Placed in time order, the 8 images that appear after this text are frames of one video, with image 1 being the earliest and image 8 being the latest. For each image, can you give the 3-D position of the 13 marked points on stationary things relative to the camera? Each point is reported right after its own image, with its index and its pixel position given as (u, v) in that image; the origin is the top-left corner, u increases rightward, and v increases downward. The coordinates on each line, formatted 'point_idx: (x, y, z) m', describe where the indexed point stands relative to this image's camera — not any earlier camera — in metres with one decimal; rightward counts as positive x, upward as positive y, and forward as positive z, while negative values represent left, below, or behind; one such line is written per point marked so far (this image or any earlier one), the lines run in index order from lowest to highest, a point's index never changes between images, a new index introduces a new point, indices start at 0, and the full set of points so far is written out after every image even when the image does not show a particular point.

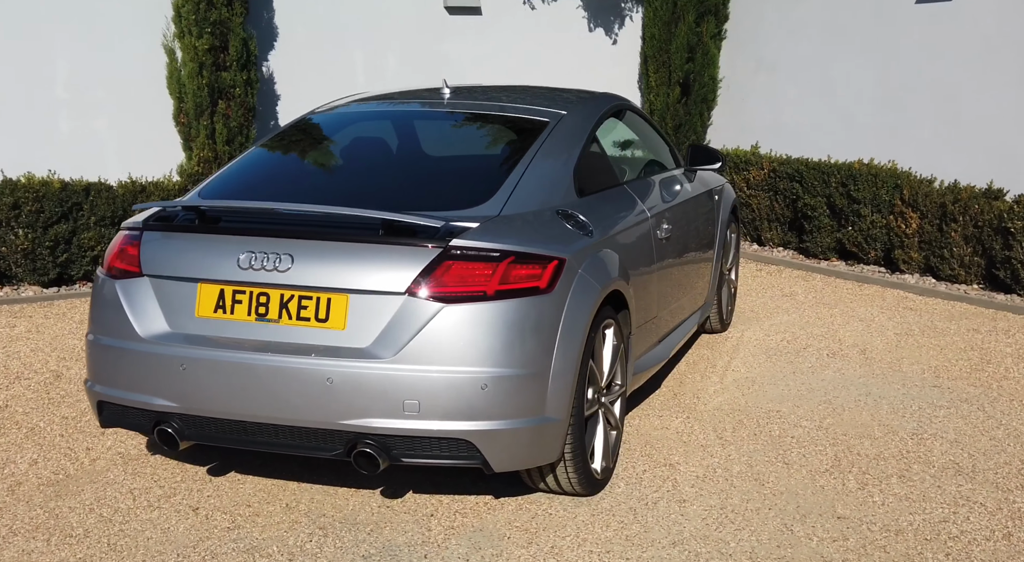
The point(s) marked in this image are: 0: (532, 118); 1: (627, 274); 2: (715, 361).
0: (+0.1, +0.7, +4.0) m
1: (+0.5, 0.0, +3.8) m
2: (+1.2, -0.5, +5.5) m
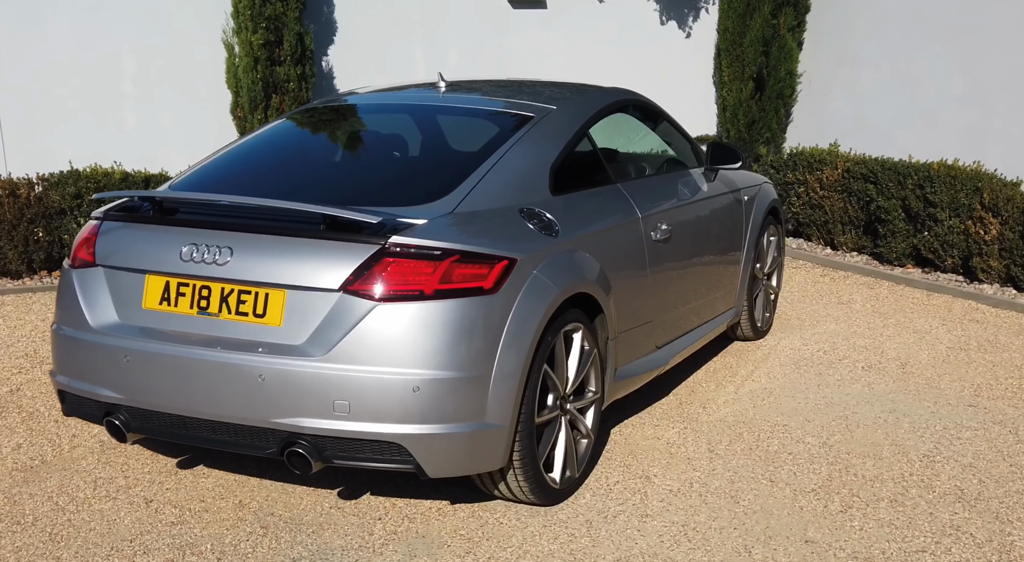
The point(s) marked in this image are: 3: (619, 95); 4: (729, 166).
0: (0.0, +0.7, +3.9) m
1: (+0.4, 0.0, +3.6) m
2: (+1.3, -0.5, +5.2) m
3: (+0.5, +0.9, +4.5) m
4: (+1.2, +0.6, +5.1) m
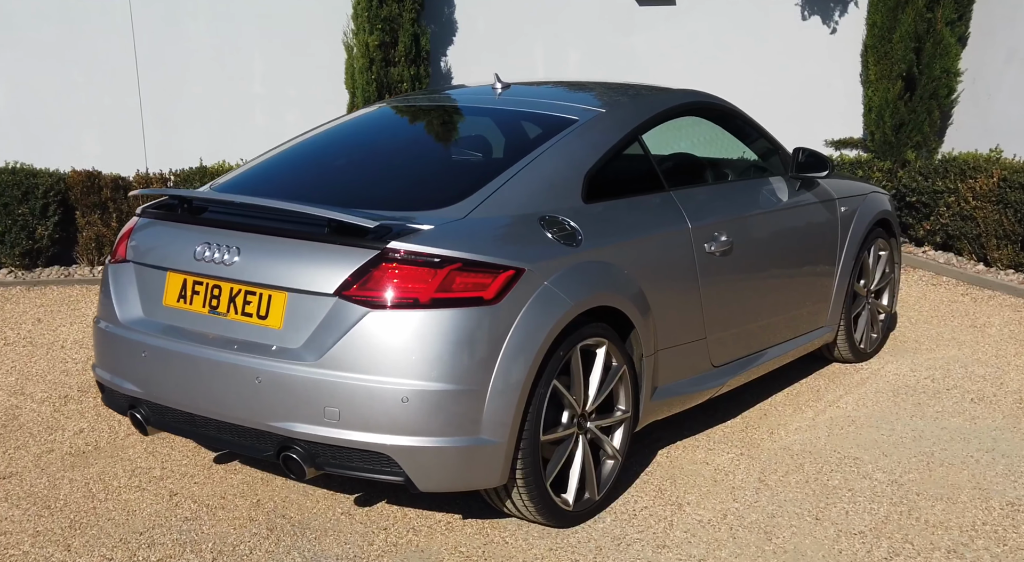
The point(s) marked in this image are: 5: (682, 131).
0: (+0.2, +0.7, +3.7) m
1: (+0.5, 0.0, +3.4) m
2: (+1.6, -0.6, +4.9) m
3: (+0.8, +0.8, +4.3) m
4: (+1.6, +0.5, +4.8) m
5: (+0.8, +0.7, +4.2) m
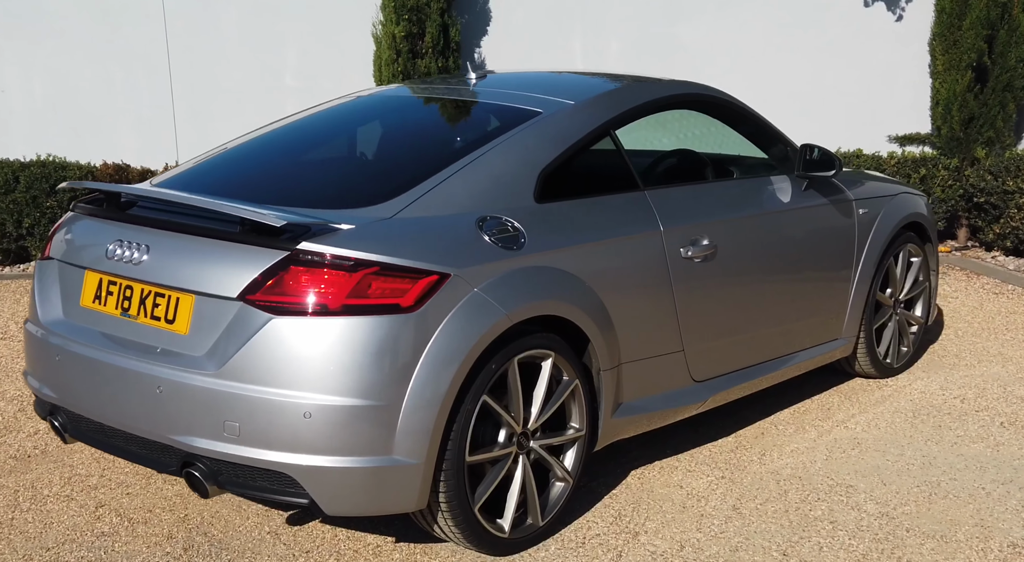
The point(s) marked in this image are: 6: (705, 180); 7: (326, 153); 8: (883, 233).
0: (0.0, +0.6, +3.4) m
1: (+0.3, -0.1, +3.2) m
2: (+1.6, -0.6, +4.5) m
3: (+0.7, +0.8, +3.9) m
4: (+1.5, +0.5, +4.4) m
5: (+0.6, +0.6, +3.9) m
6: (+0.8, +0.4, +3.9) m
7: (-0.7, +0.5, +3.5) m
8: (+1.8, +0.2, +4.7) m
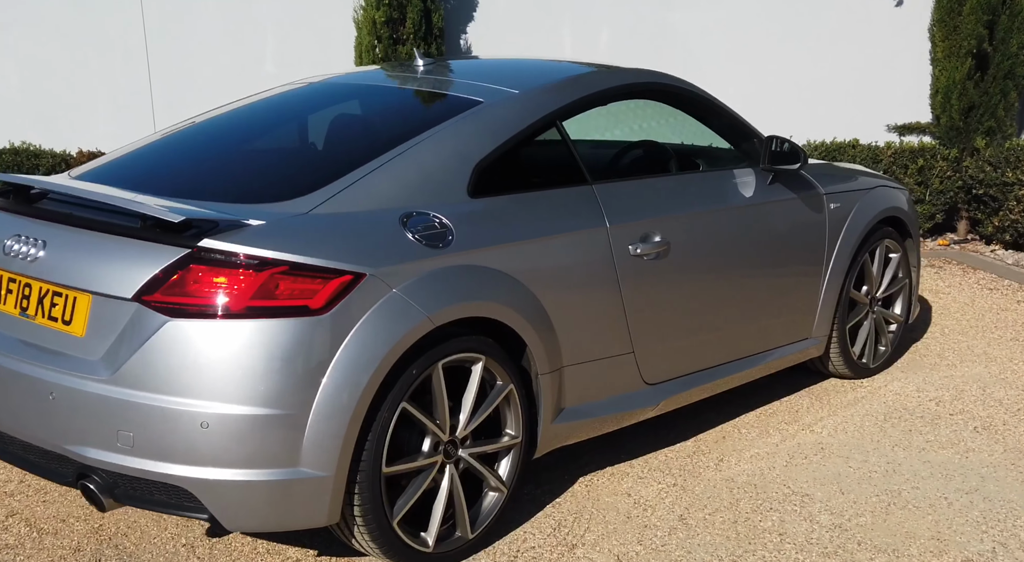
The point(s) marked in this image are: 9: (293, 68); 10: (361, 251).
0: (-0.2, +0.6, +3.3) m
1: (+0.1, -0.1, +3.0) m
2: (+1.4, -0.6, +4.3) m
3: (+0.5, +0.8, +3.8) m
4: (+1.3, +0.5, +4.2) m
5: (+0.4, +0.7, +3.7) m
6: (+0.6, +0.4, +3.7) m
7: (-0.9, +0.5, +3.3) m
8: (+1.6, +0.3, +4.5) m
9: (-2.1, +2.1, +9.3) m
10: (-0.4, +0.1, +2.6) m
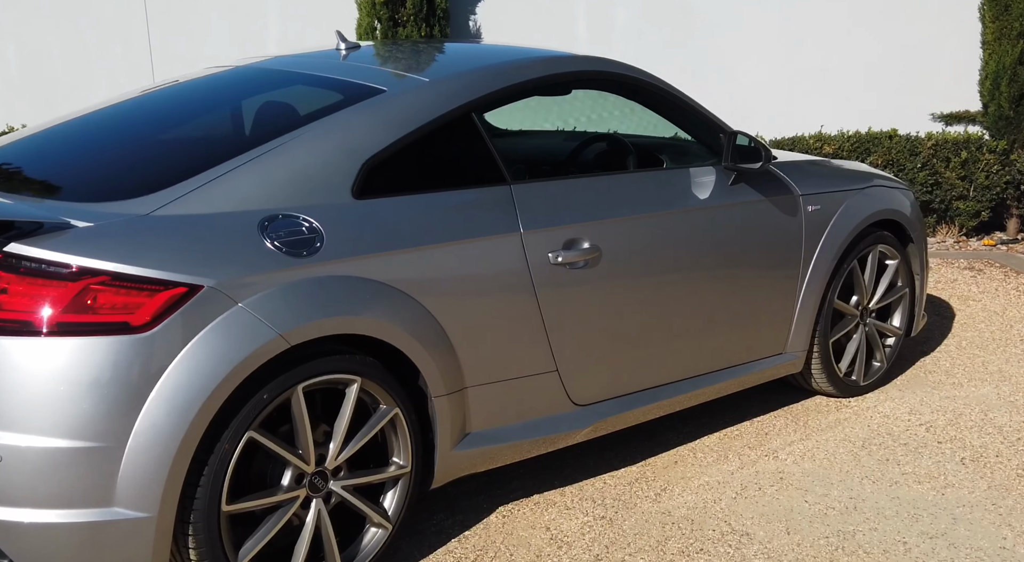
0: (-0.4, +0.6, +2.9) m
1: (-0.2, -0.1, +2.7) m
2: (+1.1, -0.6, +3.9) m
3: (+0.3, +0.8, +3.4) m
4: (+1.1, +0.5, +3.8) m
5: (+0.2, +0.6, +3.3) m
6: (+0.3, +0.4, +3.3) m
7: (-1.2, +0.5, +3.1) m
8: (+1.4, +0.2, +4.0) m
9: (-2.0, +2.2, +9.1) m
10: (-0.7, +0.1, +2.3) m
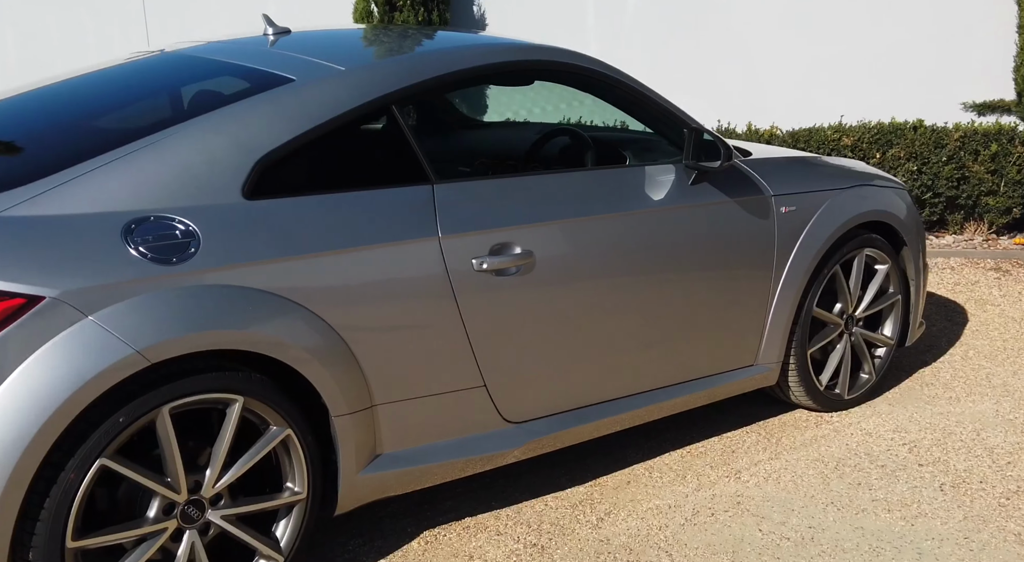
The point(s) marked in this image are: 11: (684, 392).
0: (-0.7, +0.6, +2.7) m
1: (-0.5, -0.1, +2.4) m
2: (+0.9, -0.7, +3.6) m
3: (+0.1, +0.8, +3.1) m
4: (+0.9, +0.4, +3.5) m
5: (0.0, +0.6, +3.1) m
6: (+0.1, +0.4, +3.1) m
7: (-1.4, +0.5, +2.9) m
8: (+1.2, +0.2, +3.7) m
9: (-2.0, +2.3, +8.9) m
10: (-1.0, 0.0, +2.1) m
11: (+0.6, -0.4, +3.4) m
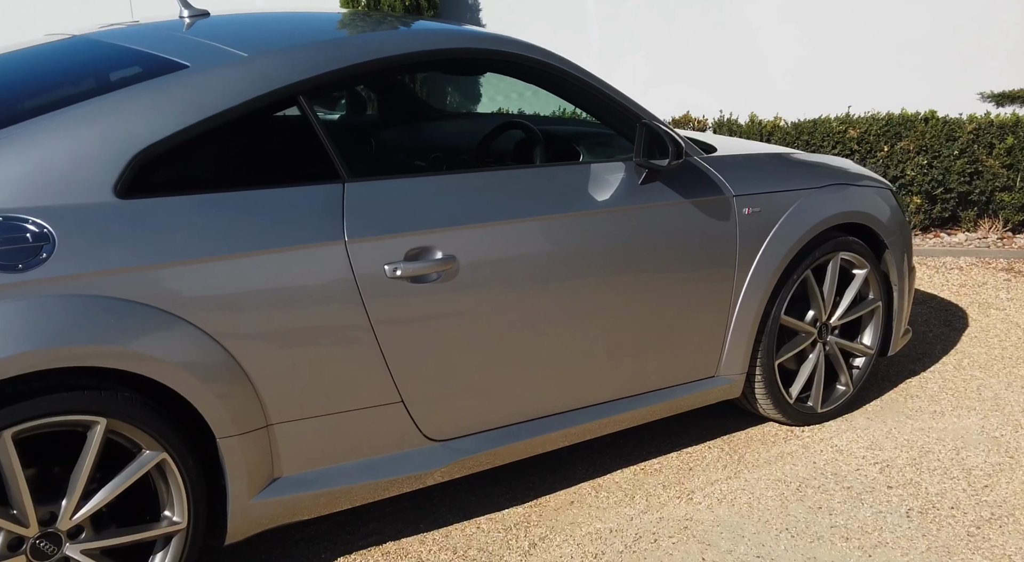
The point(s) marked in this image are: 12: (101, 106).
0: (-0.9, +0.6, +2.5) m
1: (-0.7, -0.1, +2.2) m
2: (+0.7, -0.7, +3.4) m
3: (-0.1, +0.7, +2.9) m
4: (+0.7, +0.4, +3.2) m
5: (-0.2, +0.6, +2.8) m
6: (-0.1, +0.3, +2.8) m
7: (-1.6, +0.5, +2.6) m
8: (+1.0, +0.2, +3.5) m
9: (-2.0, +2.4, +8.7) m
10: (-1.2, 0.0, +1.8) m
11: (+0.4, -0.4, +3.2) m
12: (-1.0, +0.4, +2.2) m
